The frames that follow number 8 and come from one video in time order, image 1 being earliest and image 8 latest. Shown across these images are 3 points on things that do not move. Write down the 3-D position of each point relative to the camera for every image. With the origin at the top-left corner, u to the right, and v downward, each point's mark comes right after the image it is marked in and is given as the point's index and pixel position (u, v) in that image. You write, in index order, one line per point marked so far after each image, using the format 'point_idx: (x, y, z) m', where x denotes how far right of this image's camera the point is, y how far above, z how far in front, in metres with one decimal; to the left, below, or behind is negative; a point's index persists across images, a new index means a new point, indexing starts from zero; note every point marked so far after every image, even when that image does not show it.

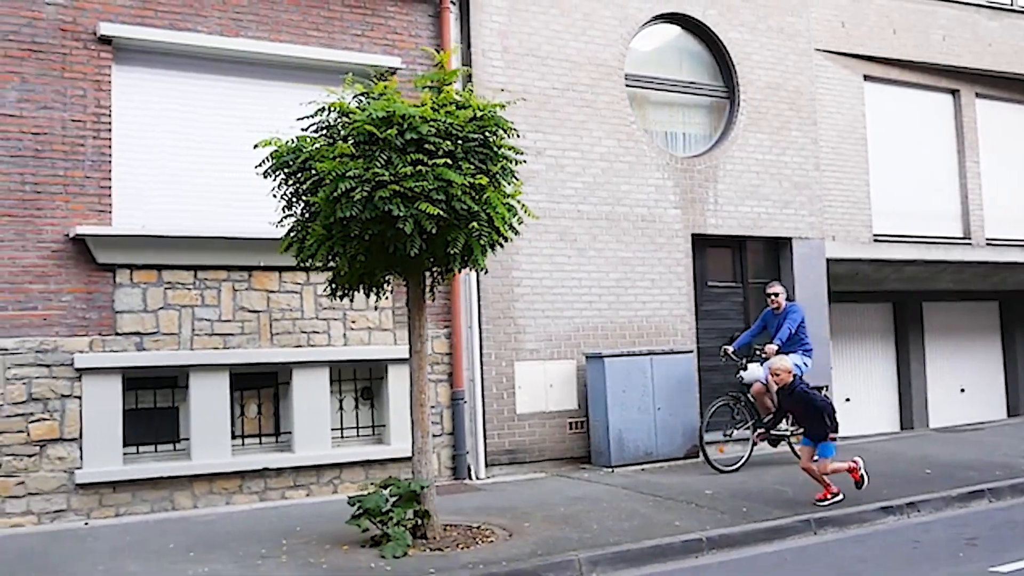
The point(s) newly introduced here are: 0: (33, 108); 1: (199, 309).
0: (-4.1, +1.6, +9.1) m
1: (-2.8, -0.2, +9.6) m
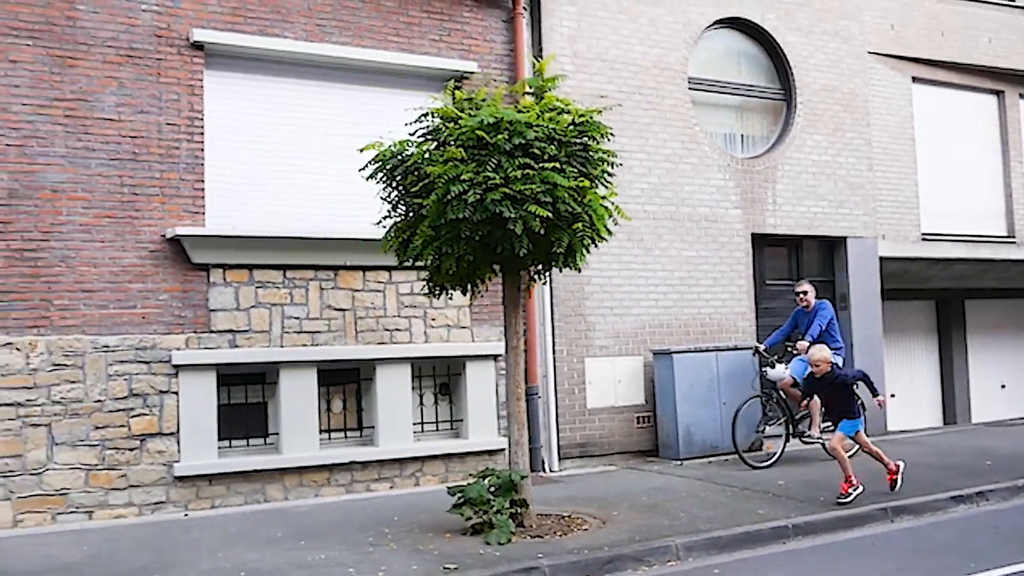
0: (-3.4, +1.6, +9.4) m
1: (-2.1, -0.2, +9.9) m
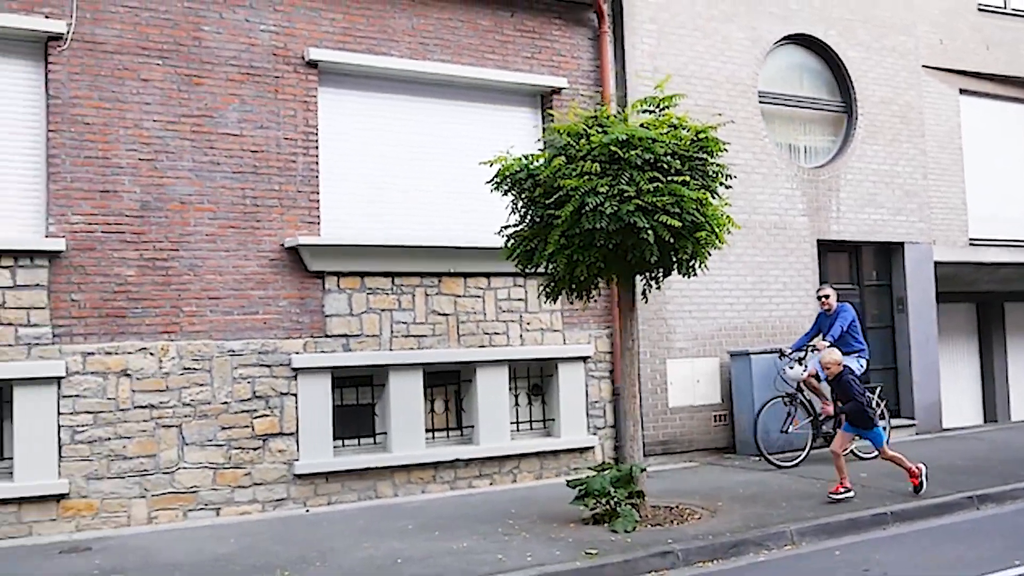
0: (-2.4, +1.5, +9.9) m
1: (-1.1, -0.2, +10.4) m
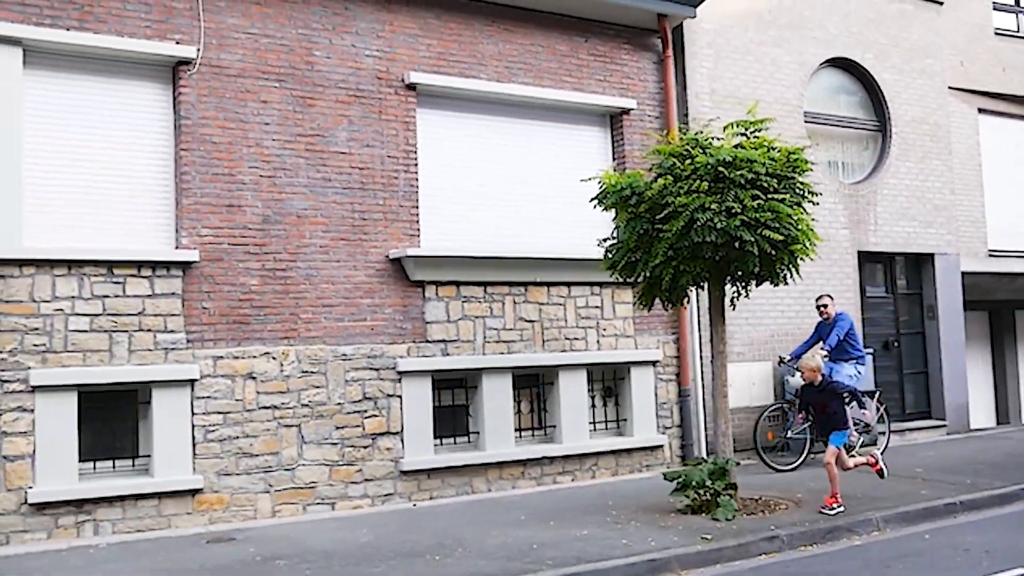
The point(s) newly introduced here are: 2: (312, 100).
0: (-1.5, +1.4, +10.6) m
1: (-0.2, -0.3, +11.1) m
2: (-1.9, +1.8, +10.4) m
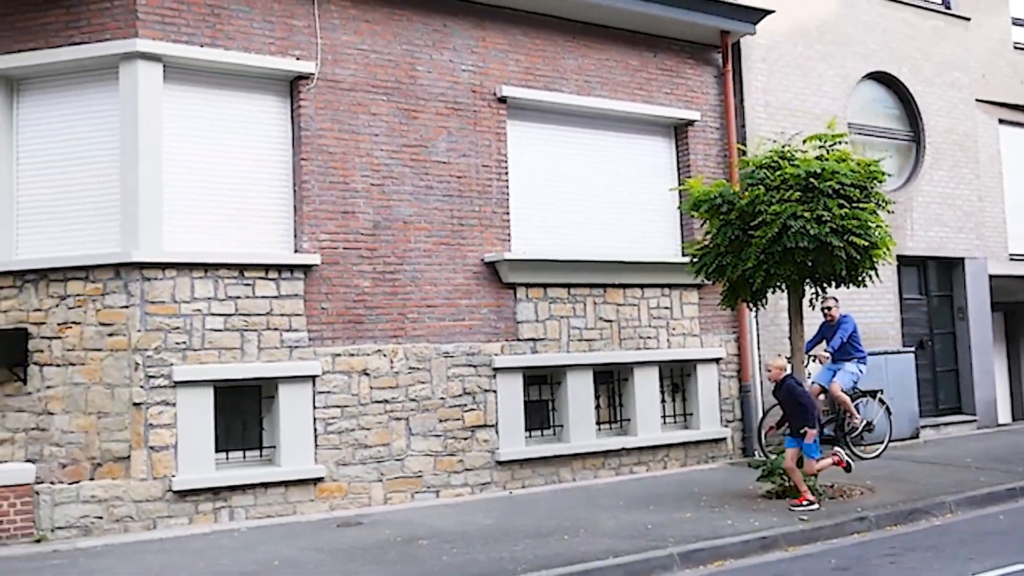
0: (-0.6, +1.4, +11.2) m
1: (+0.7, -0.3, +11.8) m
2: (-1.0, +1.8, +11.0) m
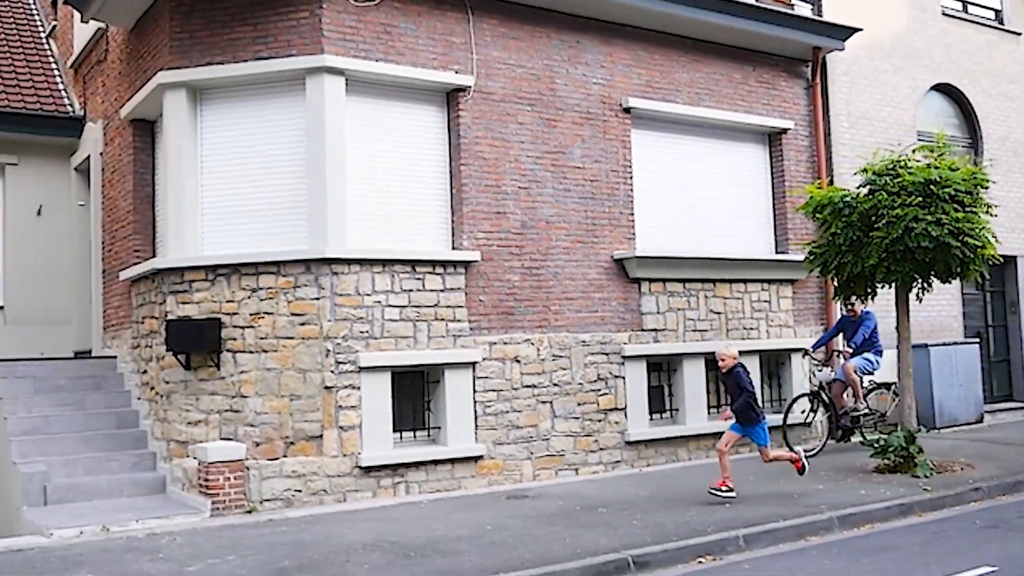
0: (+0.9, +1.5, +12.2) m
1: (+2.1, -0.3, +12.9) m
2: (+0.5, +1.9, +12.0) m
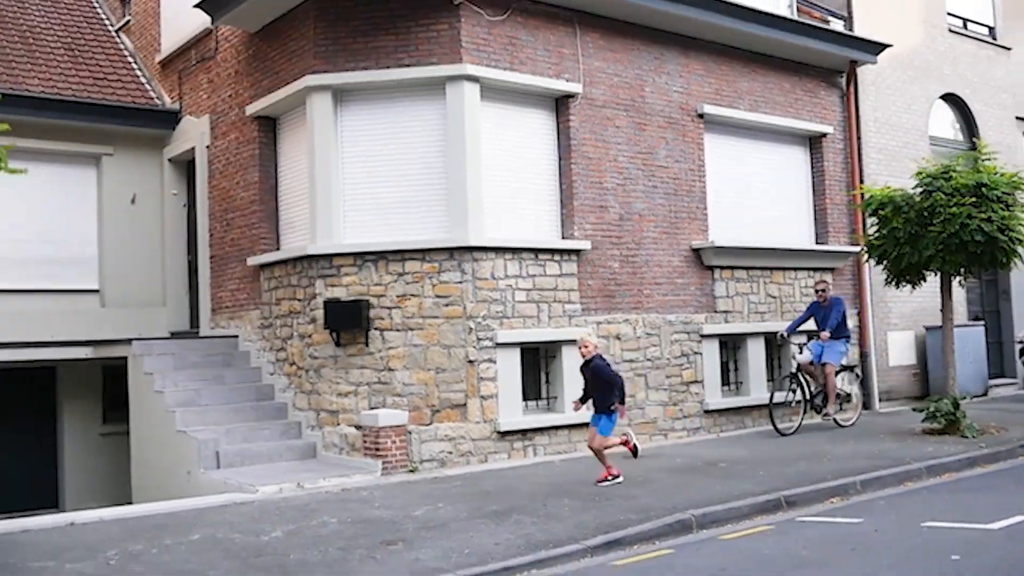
0: (+2.1, +1.6, +13.7) m
1: (+3.2, -0.1, +14.4) m
2: (+1.7, +2.1, +13.4) m
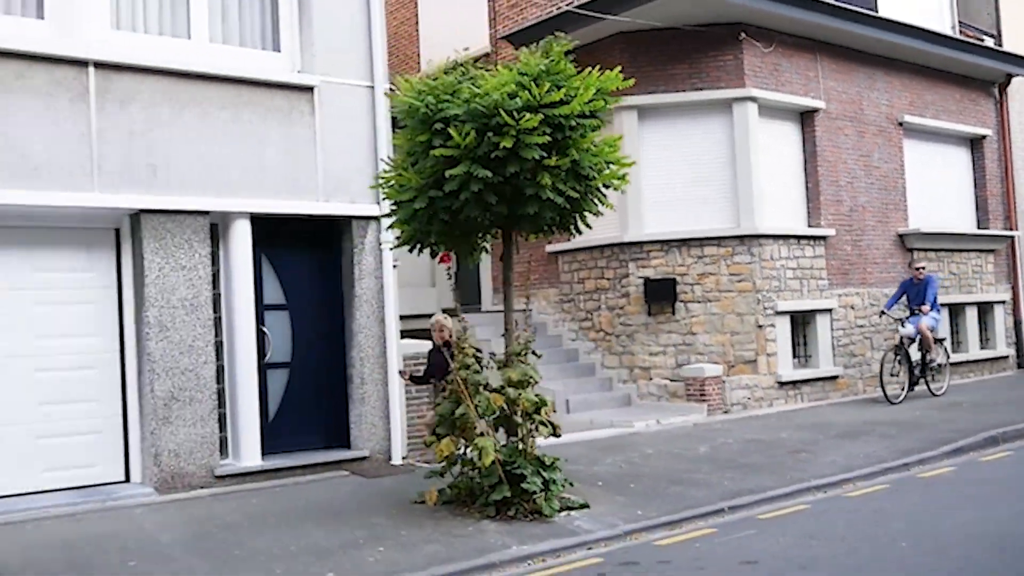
0: (+5.8, +2.0, +16.6) m
1: (+7.0, +0.3, +17.4) m
2: (+5.4, +2.4, +16.4) m
